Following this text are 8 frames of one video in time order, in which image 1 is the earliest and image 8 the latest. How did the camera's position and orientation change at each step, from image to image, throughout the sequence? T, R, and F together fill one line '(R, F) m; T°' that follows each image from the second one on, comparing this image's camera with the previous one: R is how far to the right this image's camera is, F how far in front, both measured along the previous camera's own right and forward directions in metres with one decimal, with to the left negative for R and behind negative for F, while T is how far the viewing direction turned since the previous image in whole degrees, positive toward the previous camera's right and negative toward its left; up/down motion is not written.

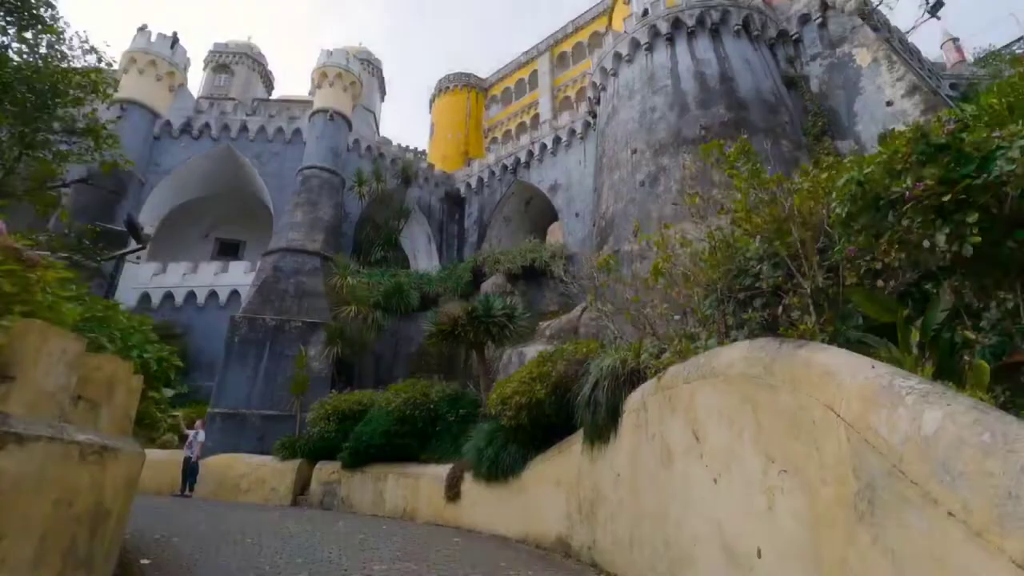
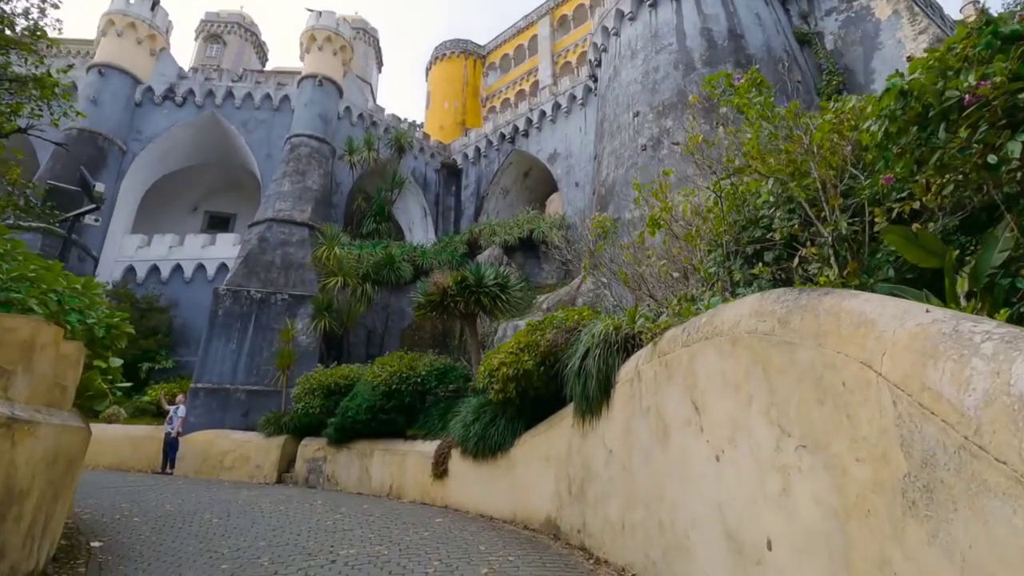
(+0.2, +0.6) m; 0°
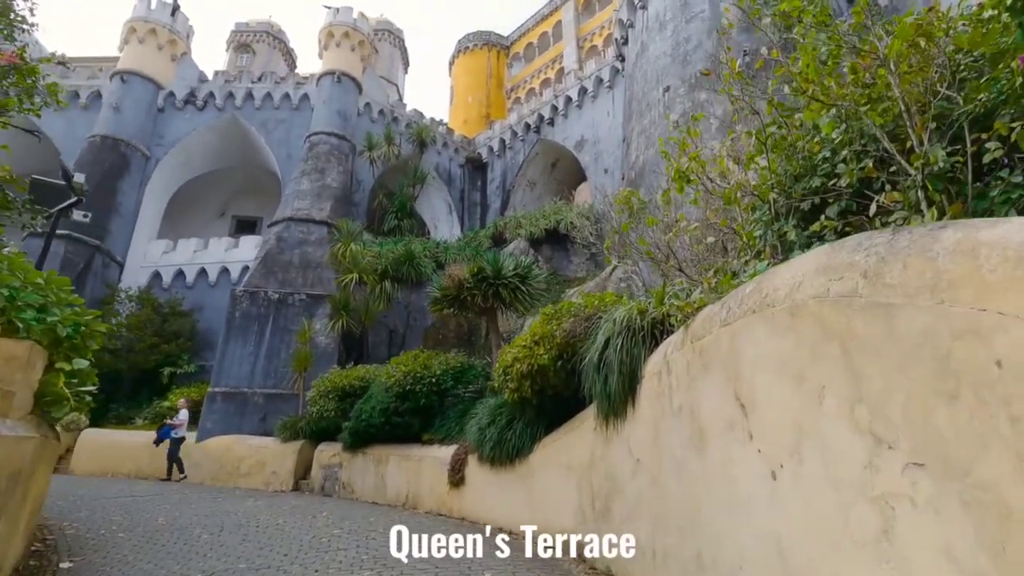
(+0.3, +0.8) m; -4°
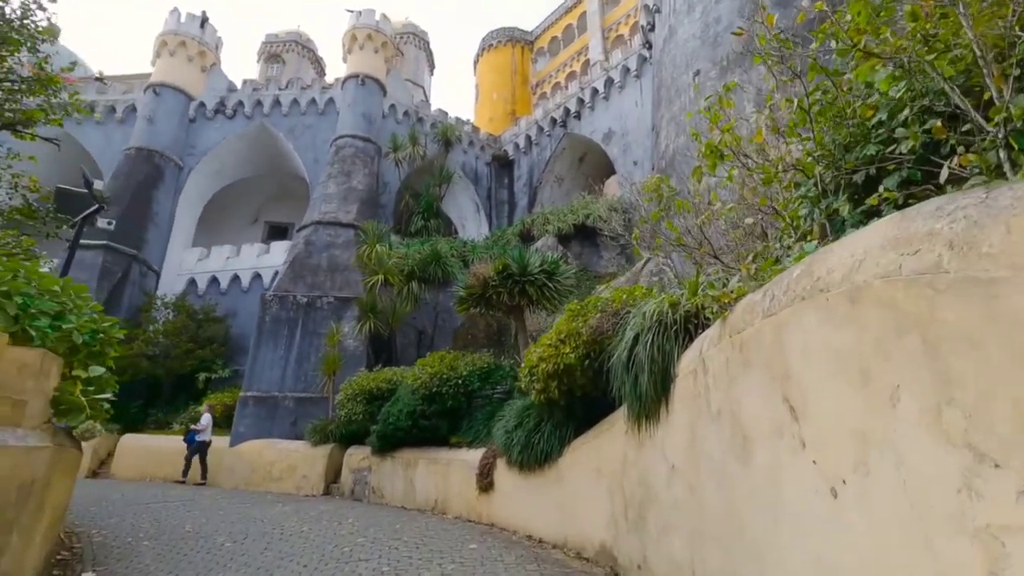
(+0.1, +0.3) m; -4°
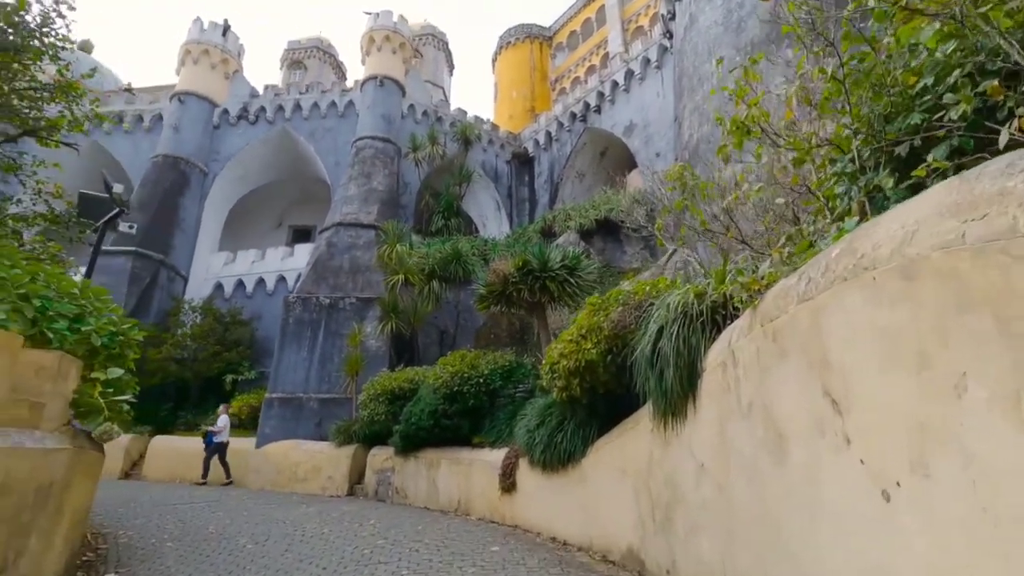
(+0.1, +0.2) m; -3°
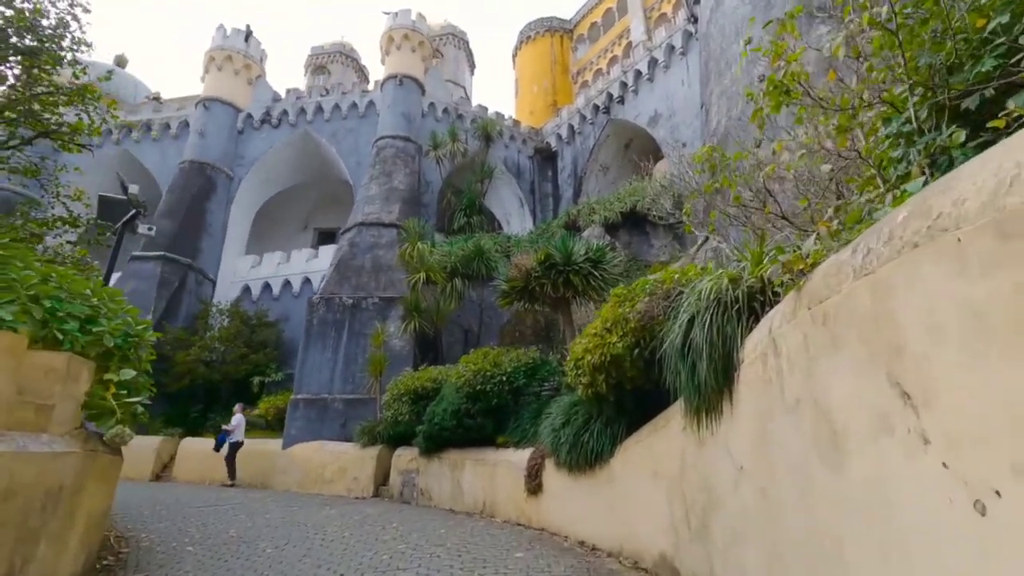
(+0.1, +0.3) m; -3°
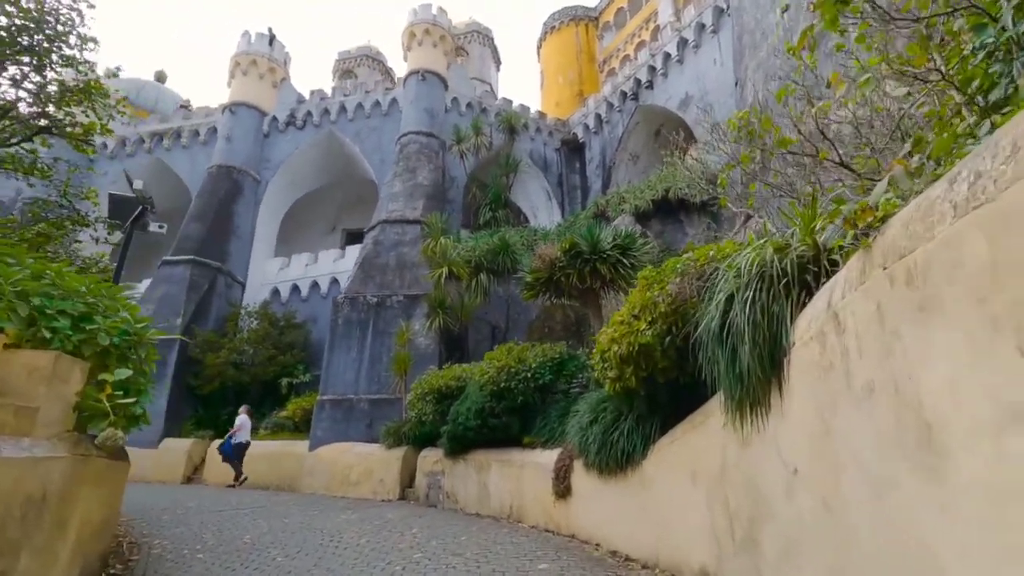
(+0.2, +0.5) m; -4°
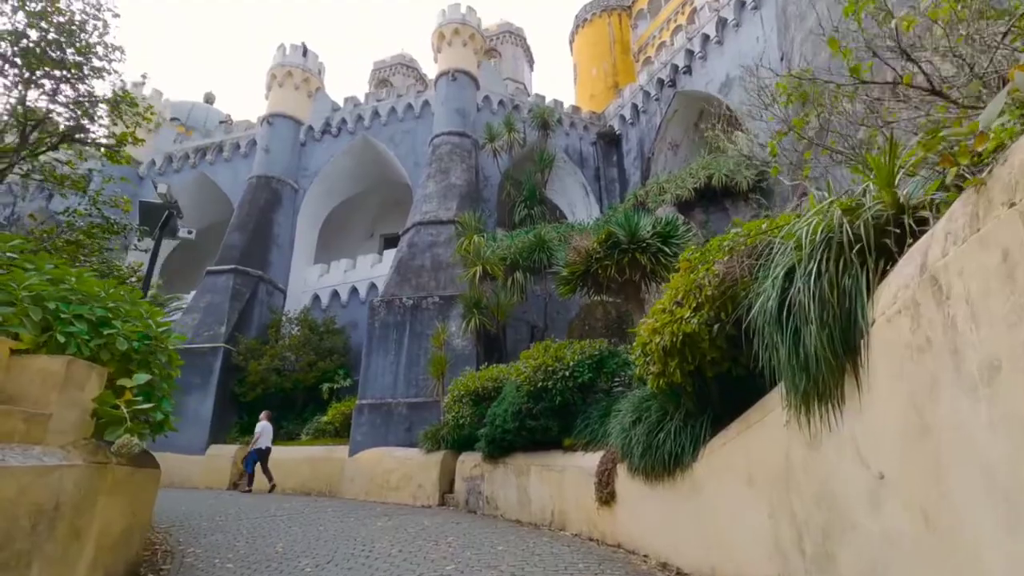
(+0.1, +0.4) m; -5°
